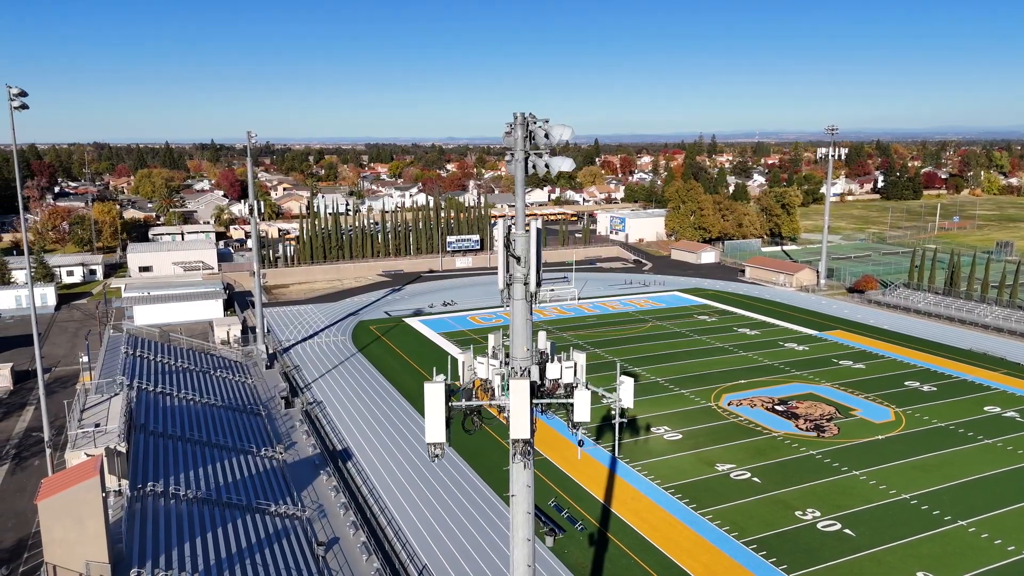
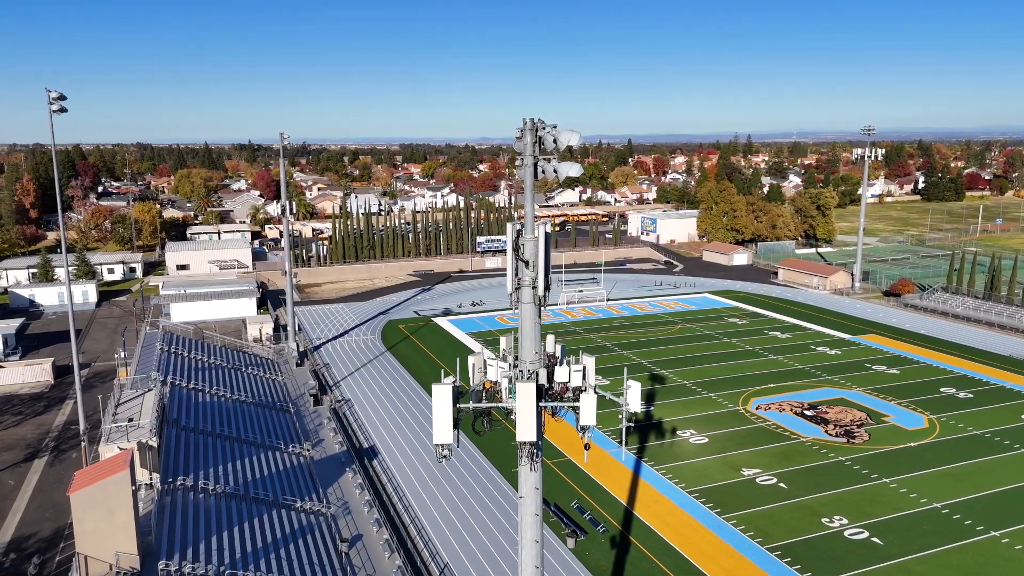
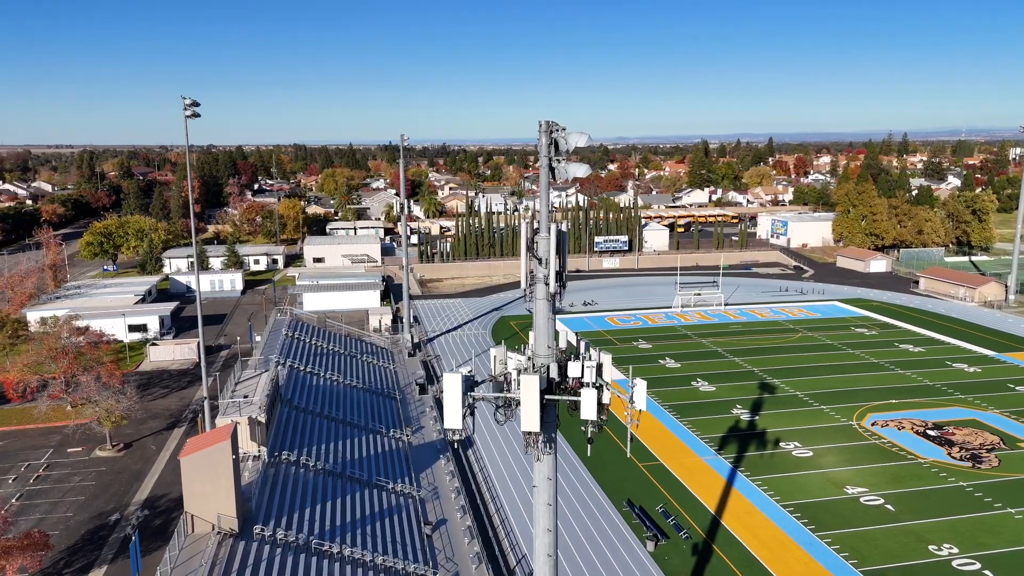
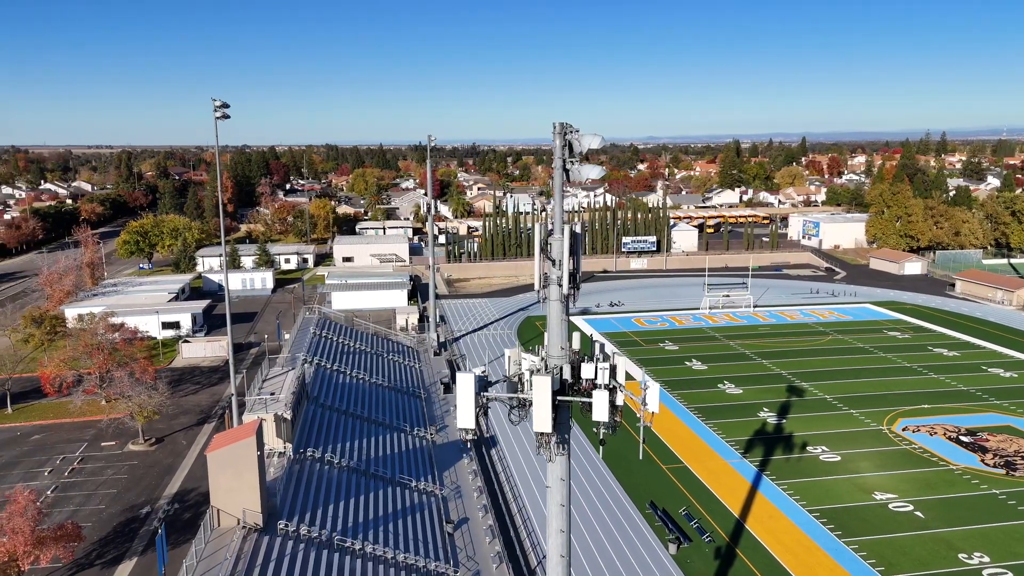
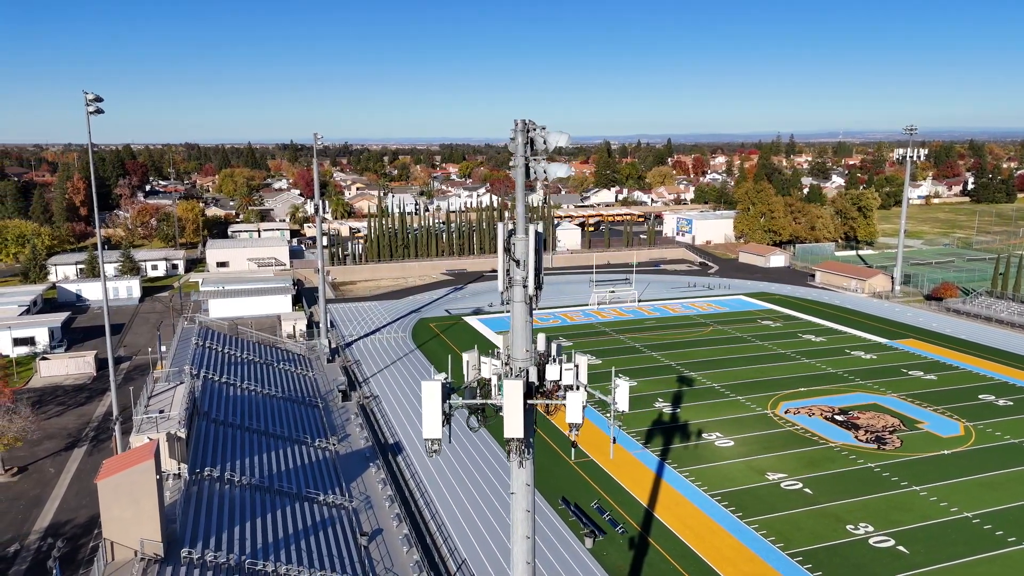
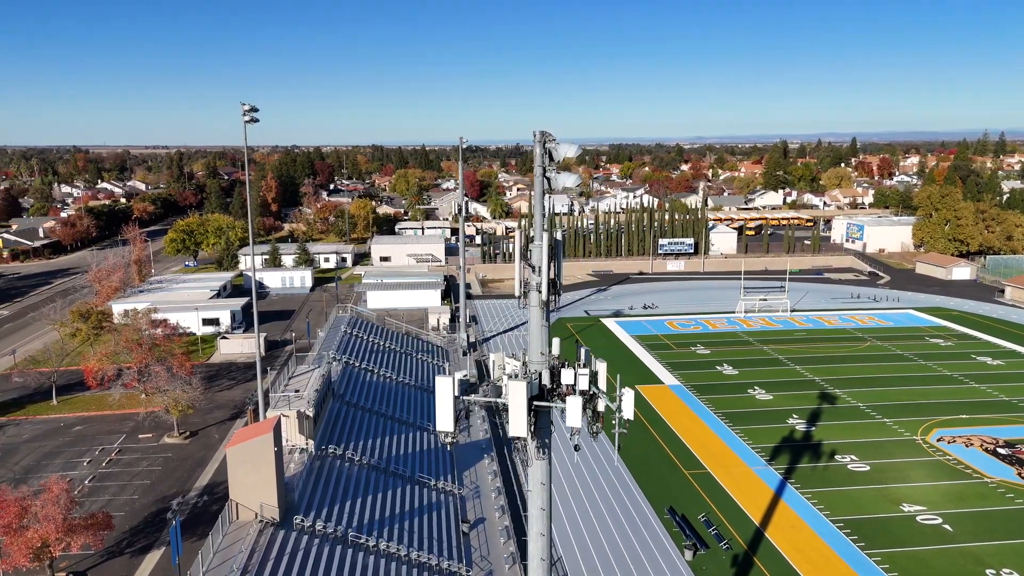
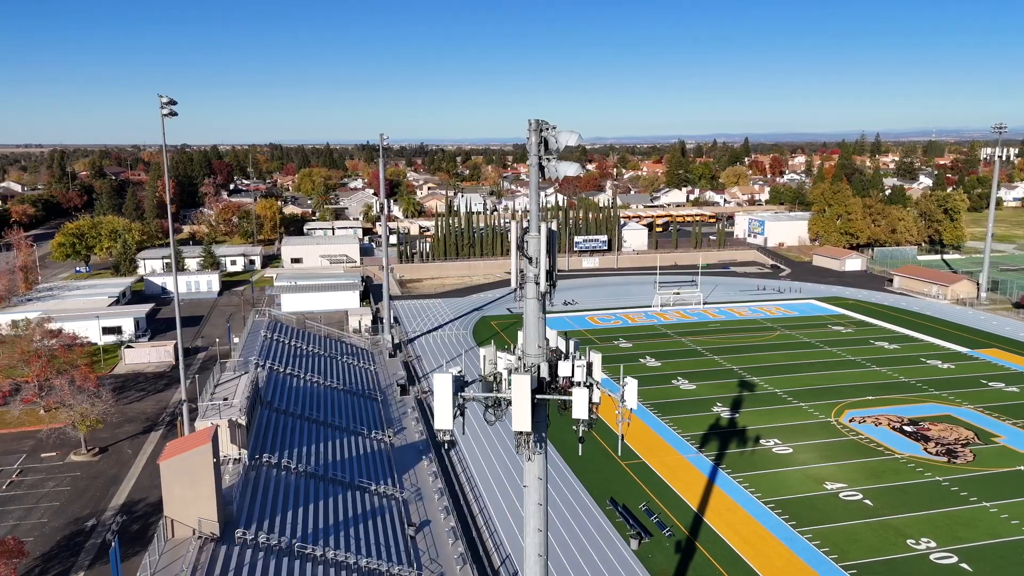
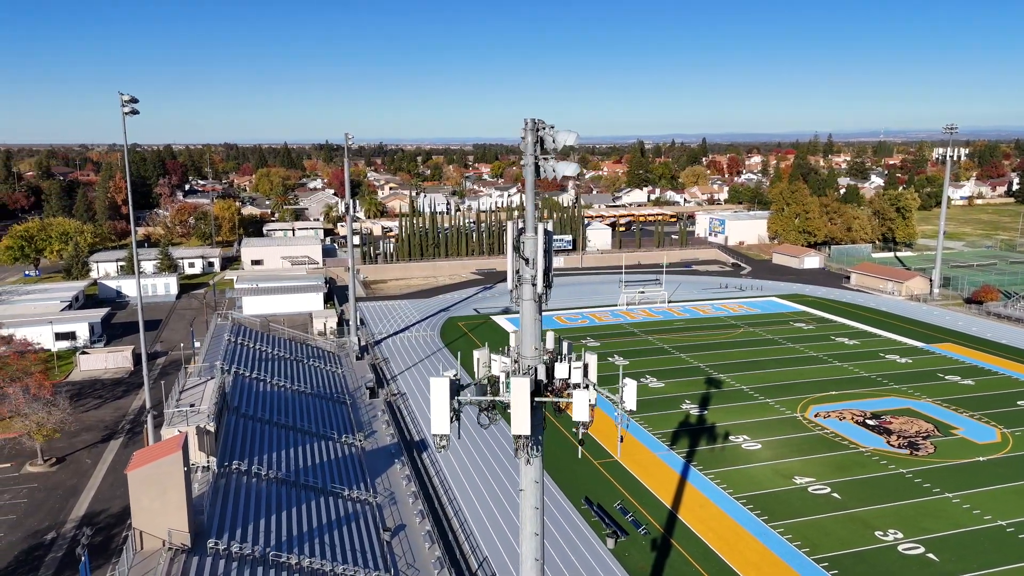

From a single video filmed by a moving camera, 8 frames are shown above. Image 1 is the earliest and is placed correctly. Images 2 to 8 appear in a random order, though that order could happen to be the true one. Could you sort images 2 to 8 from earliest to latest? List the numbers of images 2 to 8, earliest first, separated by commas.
2, 5, 8, 7, 3, 4, 6
